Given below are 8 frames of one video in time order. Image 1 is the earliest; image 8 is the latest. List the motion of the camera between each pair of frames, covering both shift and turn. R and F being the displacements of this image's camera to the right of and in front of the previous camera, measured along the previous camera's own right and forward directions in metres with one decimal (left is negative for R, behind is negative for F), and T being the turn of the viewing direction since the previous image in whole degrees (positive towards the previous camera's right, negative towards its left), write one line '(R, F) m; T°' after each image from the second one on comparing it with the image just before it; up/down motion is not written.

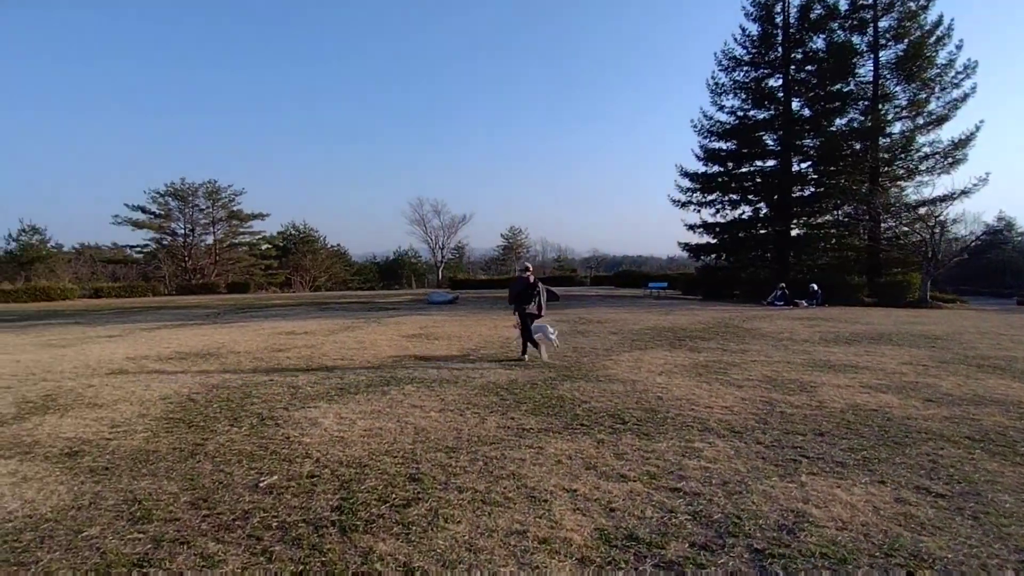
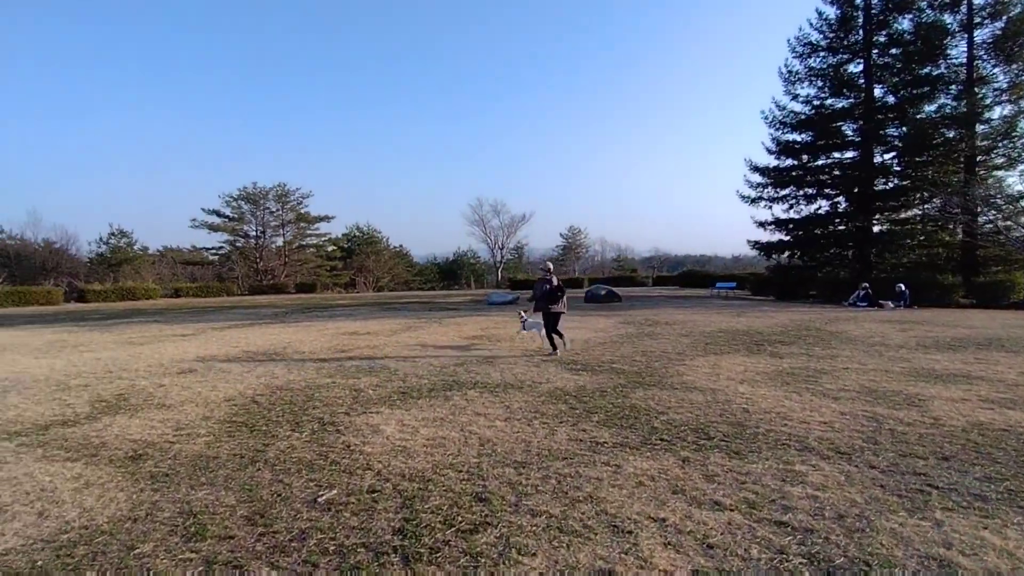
(-0.1, +0.3) m; -6°
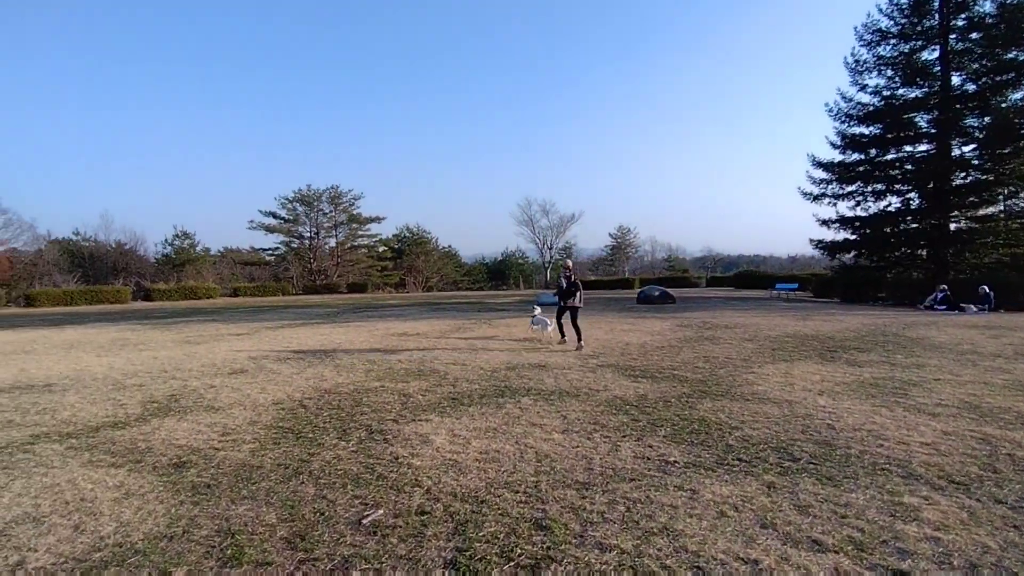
(-0.1, +0.3) m; -5°
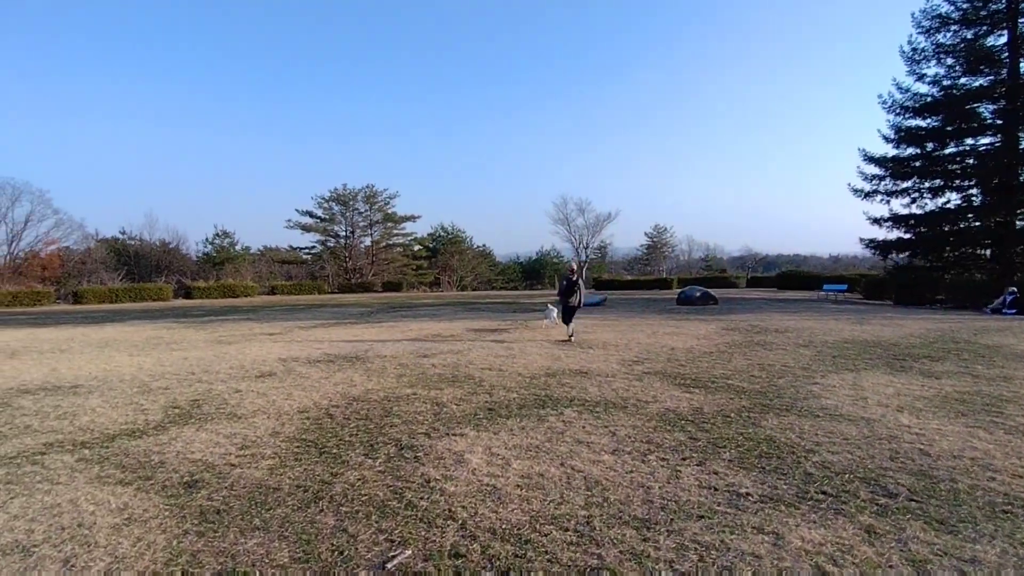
(-0.1, +0.4) m; -3°
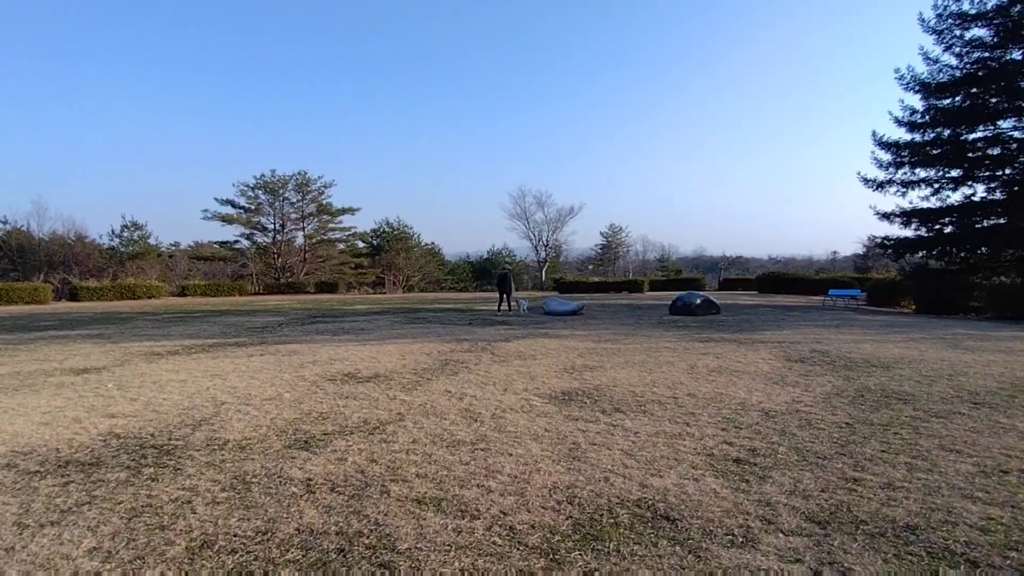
(-0.1, +3.4) m; +5°
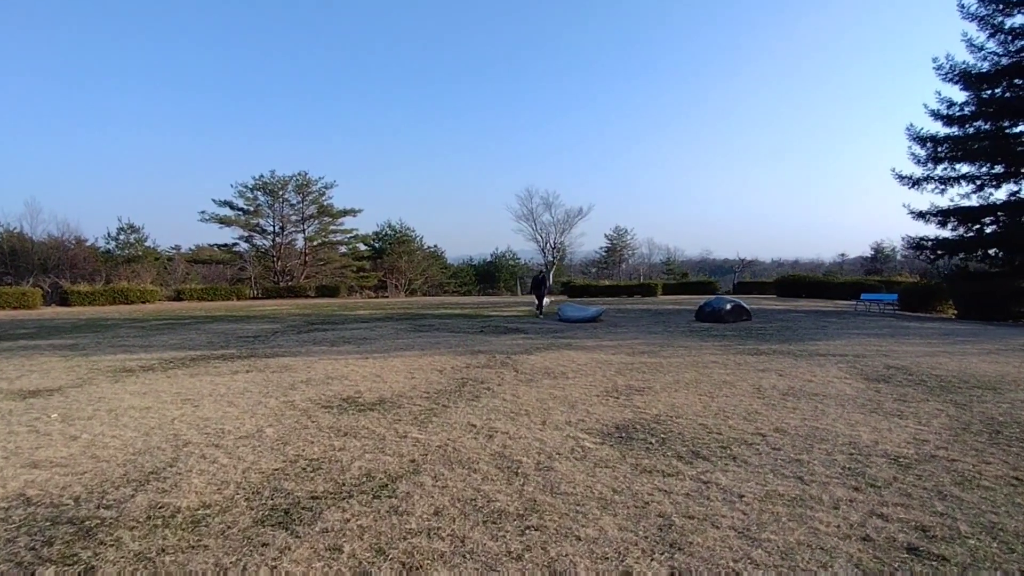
(-0.2, +1.0) m; 0°
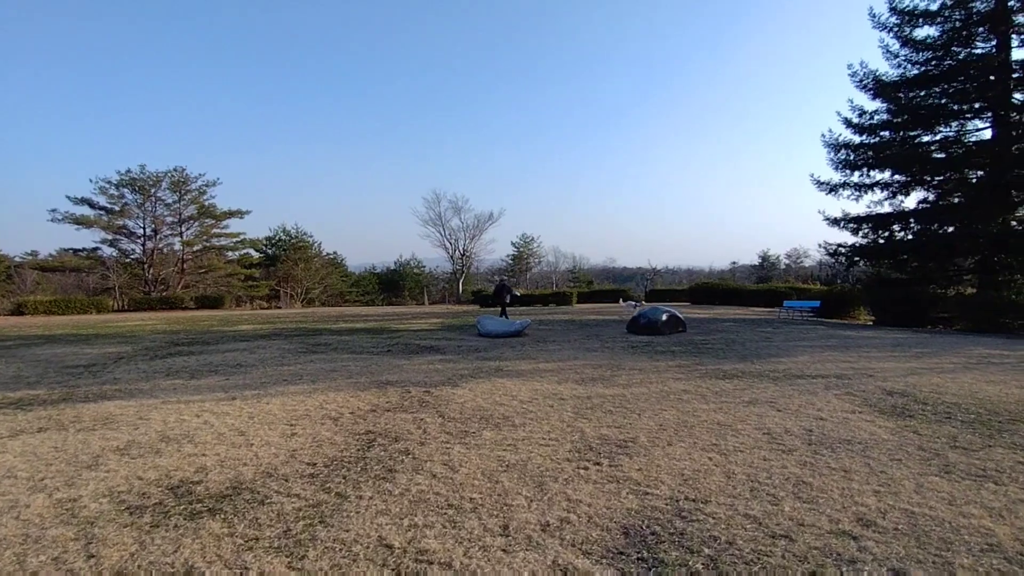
(-0.1, +1.5) m; +9°
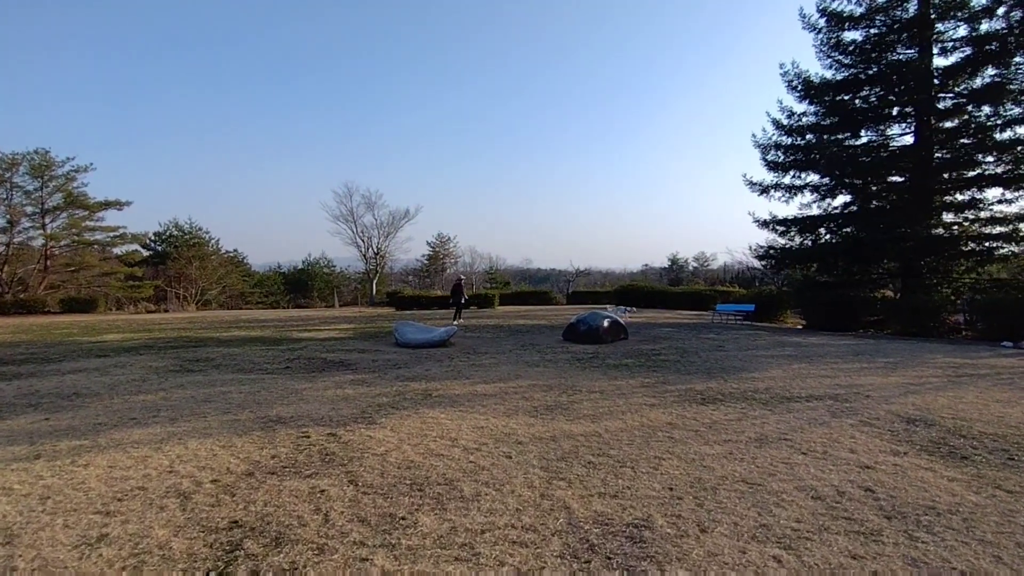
(-0.2, +1.3) m; +8°
